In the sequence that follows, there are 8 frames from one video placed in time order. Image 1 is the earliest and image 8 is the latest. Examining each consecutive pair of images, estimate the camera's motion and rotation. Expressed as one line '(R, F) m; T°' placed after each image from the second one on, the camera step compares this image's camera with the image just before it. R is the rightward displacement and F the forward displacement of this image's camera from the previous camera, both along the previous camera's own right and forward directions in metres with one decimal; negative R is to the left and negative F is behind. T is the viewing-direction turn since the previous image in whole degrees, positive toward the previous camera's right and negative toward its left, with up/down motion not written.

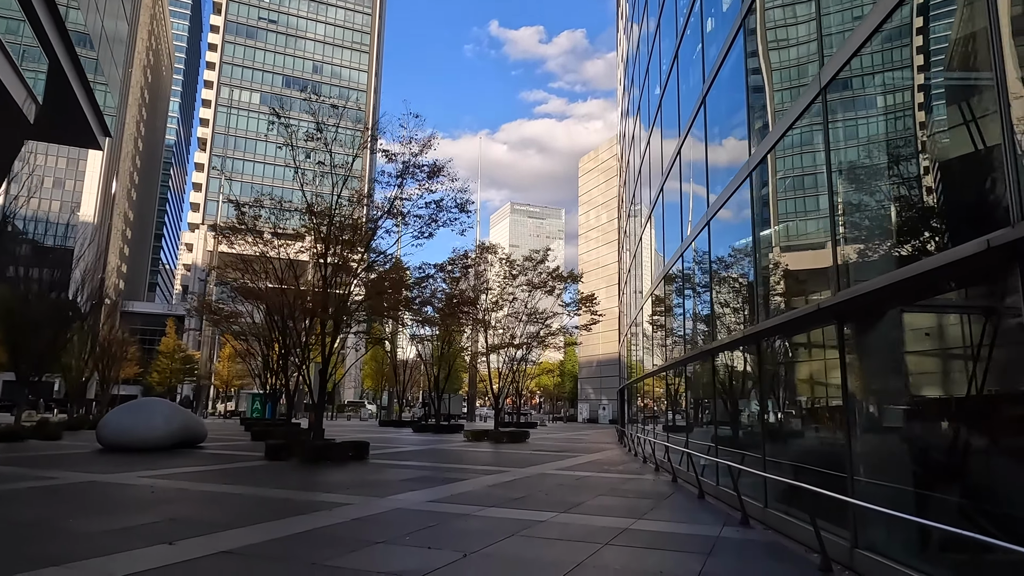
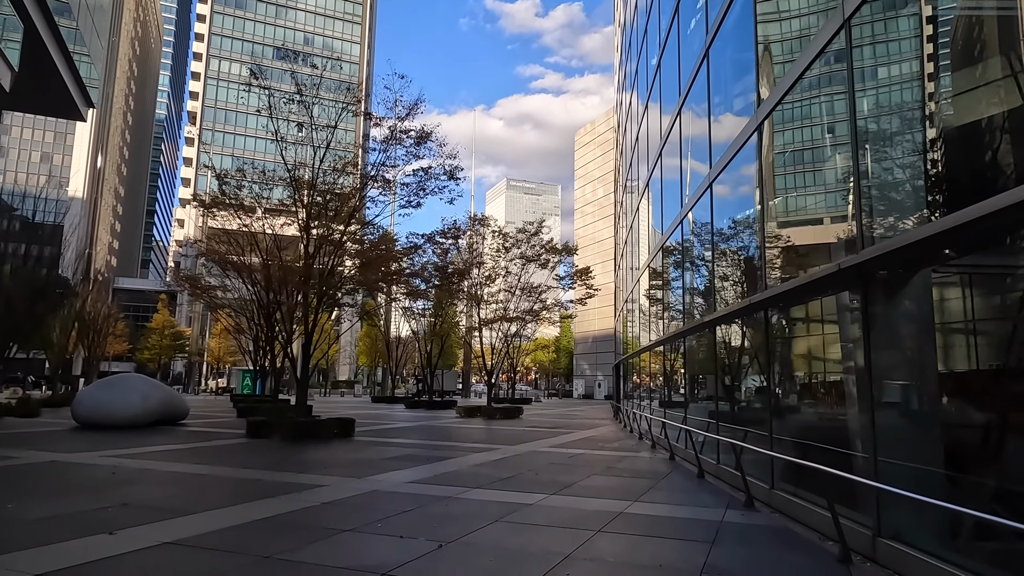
(+0.1, +0.6) m; 0°
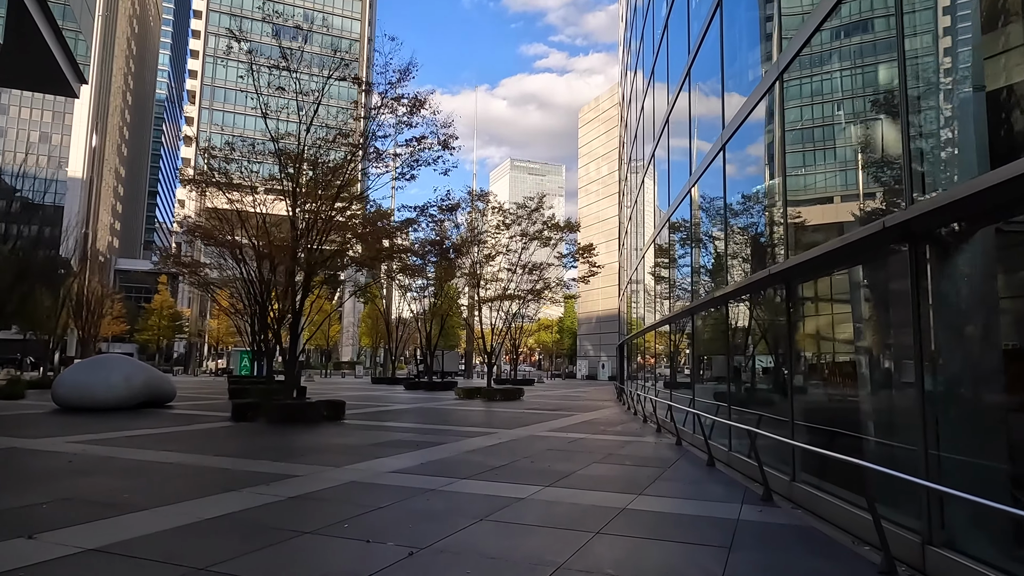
(+0.1, +0.8) m; 0°
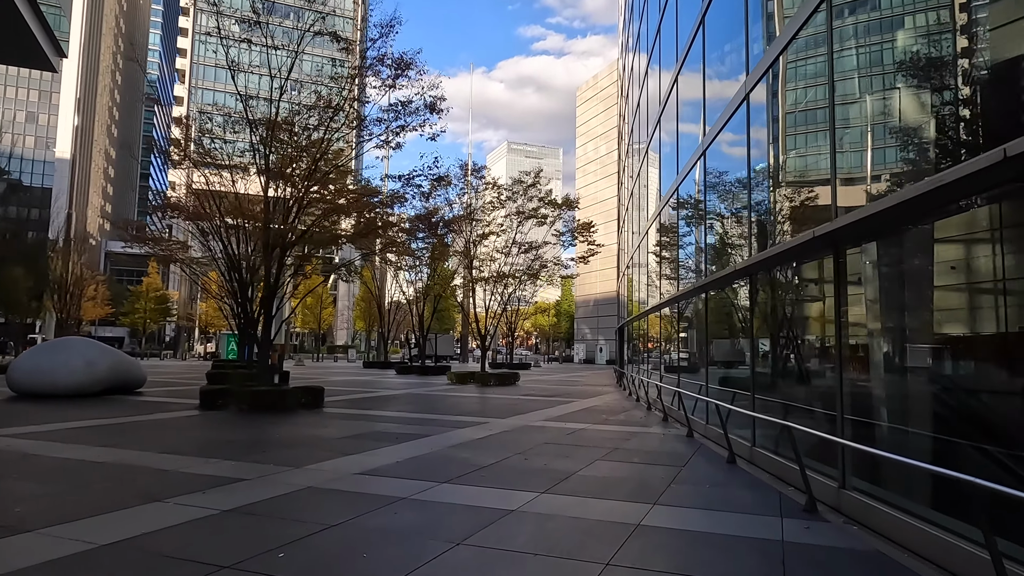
(+0.1, +1.1) m; 0°
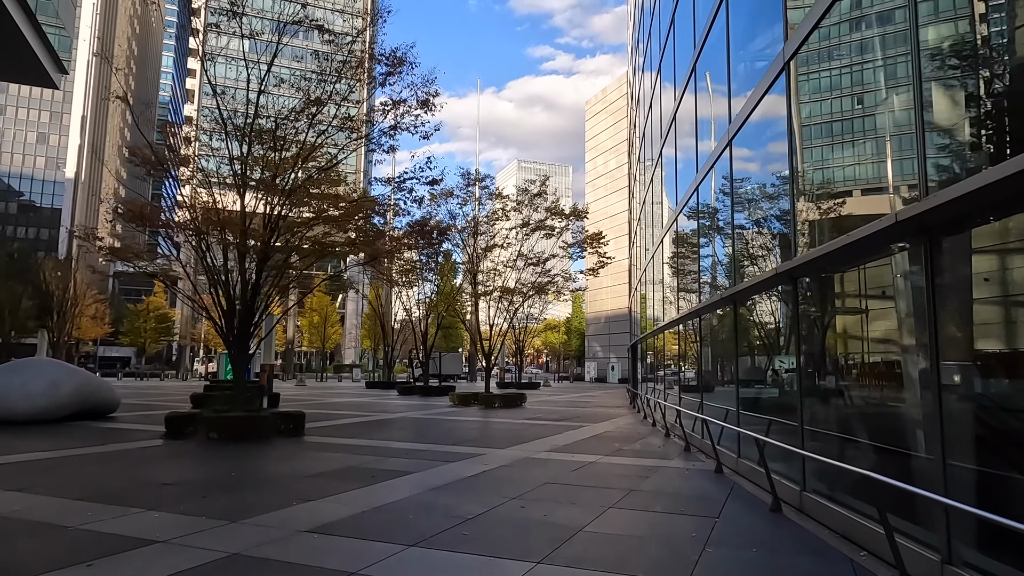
(+0.2, +1.3) m; -1°
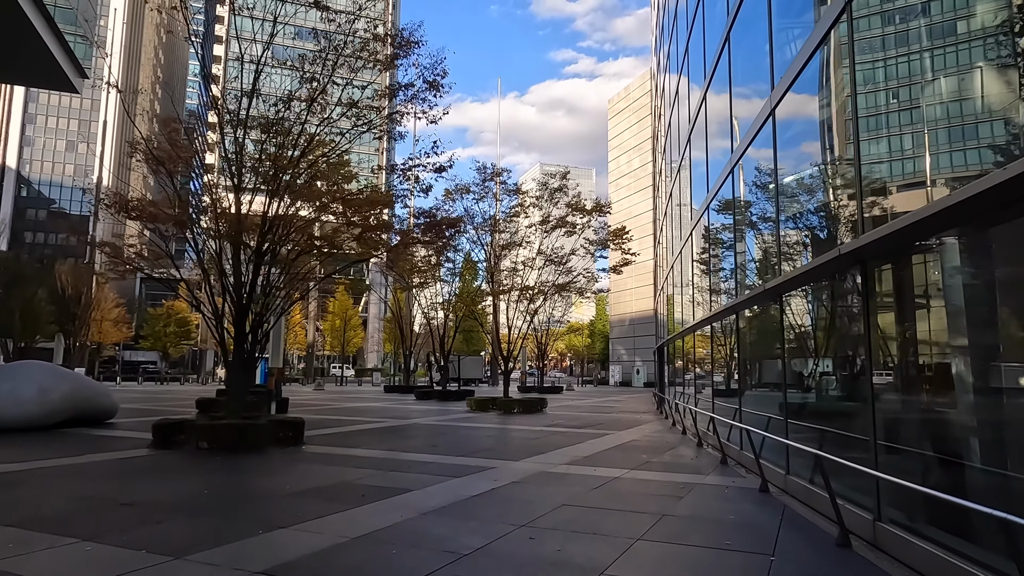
(+0.1, +1.0) m; -2°
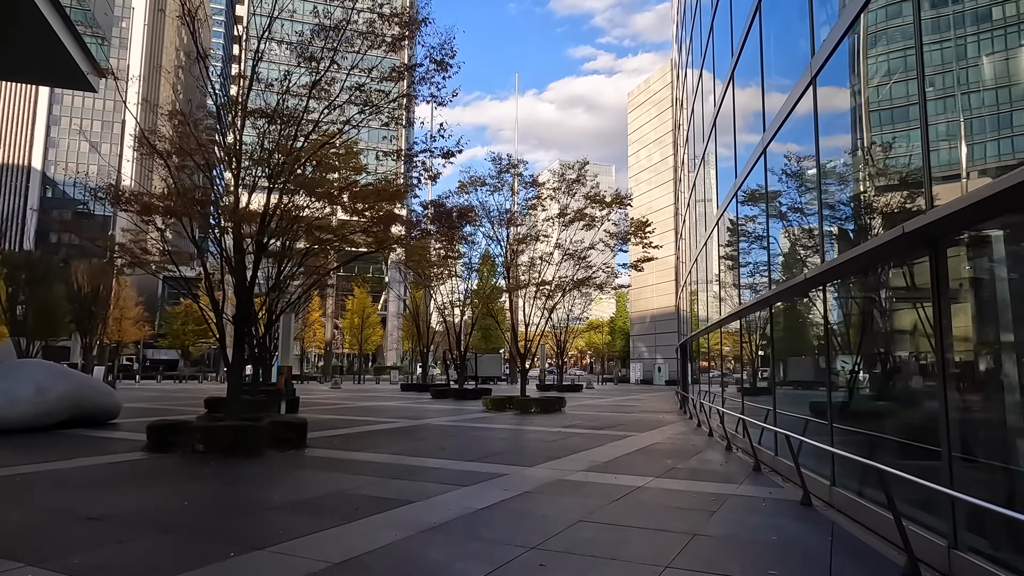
(+0.1, +0.7) m; -2°
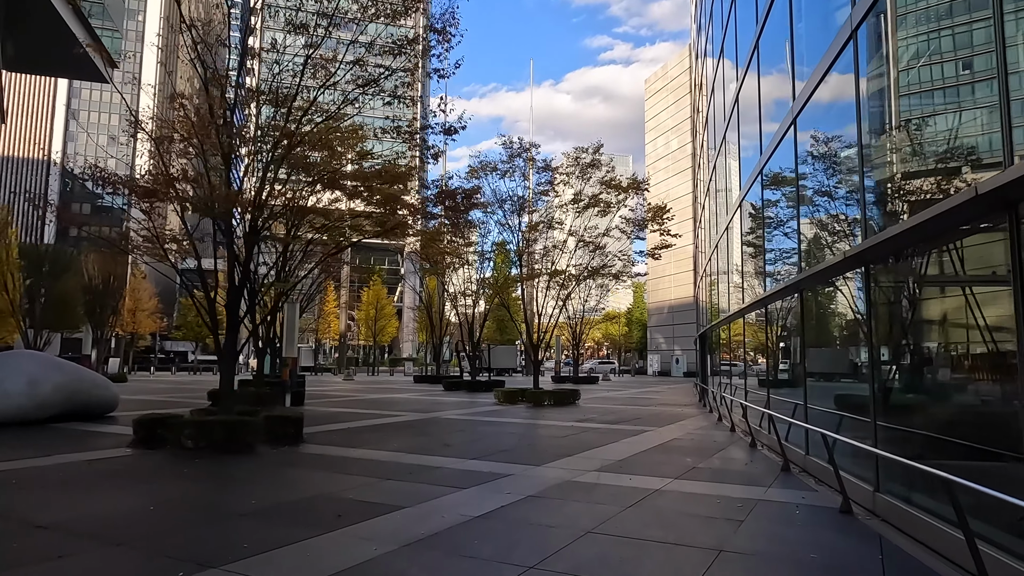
(+0.1, +0.7) m; -1°
